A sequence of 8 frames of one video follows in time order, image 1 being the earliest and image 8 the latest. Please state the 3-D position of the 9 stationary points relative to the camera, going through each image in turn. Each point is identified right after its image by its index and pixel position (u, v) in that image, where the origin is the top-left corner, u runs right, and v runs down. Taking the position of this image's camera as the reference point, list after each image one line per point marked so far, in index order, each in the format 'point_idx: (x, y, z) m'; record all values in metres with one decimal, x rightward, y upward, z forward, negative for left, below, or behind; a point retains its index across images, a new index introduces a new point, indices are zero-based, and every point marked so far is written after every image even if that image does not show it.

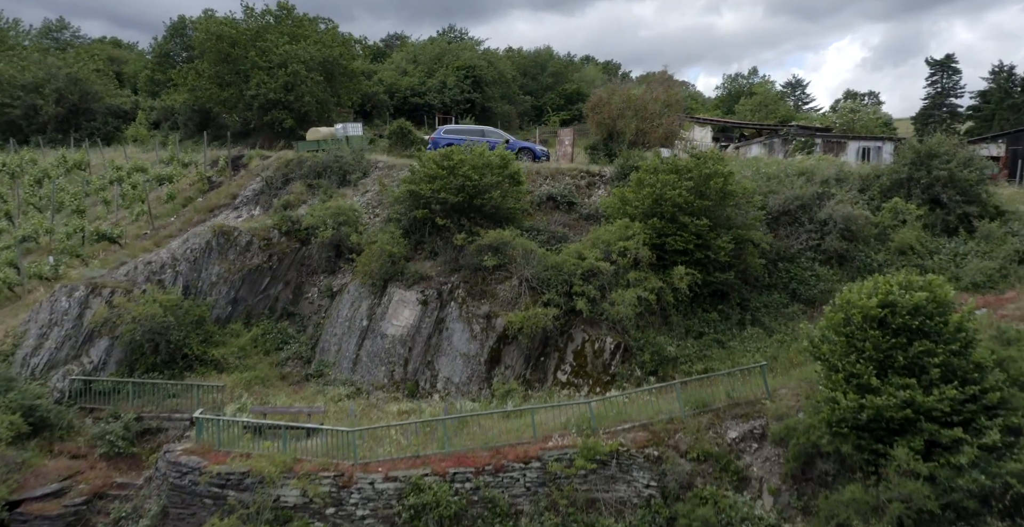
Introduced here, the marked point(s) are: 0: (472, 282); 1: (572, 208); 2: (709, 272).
0: (-1.0, -0.4, +15.2) m
1: (+1.6, +1.6, +18.3) m
2: (+4.9, -0.2, +16.0) m
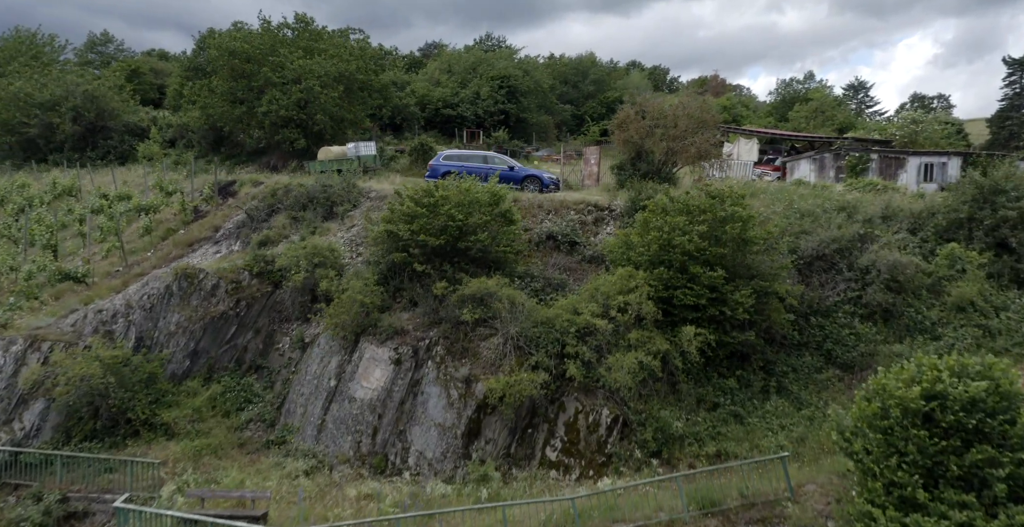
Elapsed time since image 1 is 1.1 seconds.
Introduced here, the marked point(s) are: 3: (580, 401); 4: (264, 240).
0: (-1.3, -1.6, +13.5) m
1: (+1.5, +0.4, +16.4) m
2: (+4.6, -1.5, +13.8) m
3: (+1.4, -2.7, +12.7) m
4: (-6.4, +0.6, +16.4) m
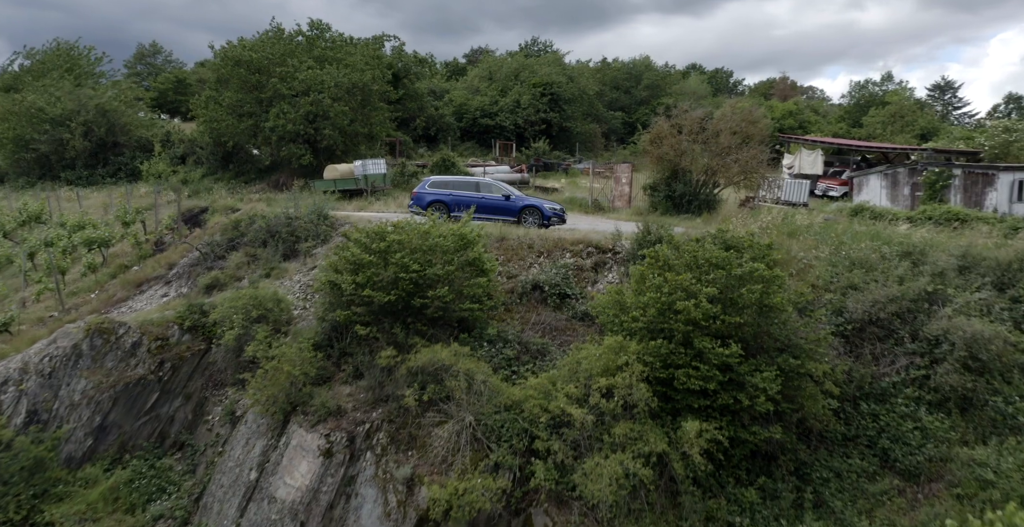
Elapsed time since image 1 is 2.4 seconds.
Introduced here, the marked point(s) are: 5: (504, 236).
0: (-2.0, -2.7, +10.9) m
1: (+1.1, -0.9, +13.6) m
2: (+3.9, -2.7, +10.8) m
3: (+0.5, -3.9, +9.9) m
4: (-6.8, -0.5, +14.3) m
5: (-0.2, +0.7, +15.4) m
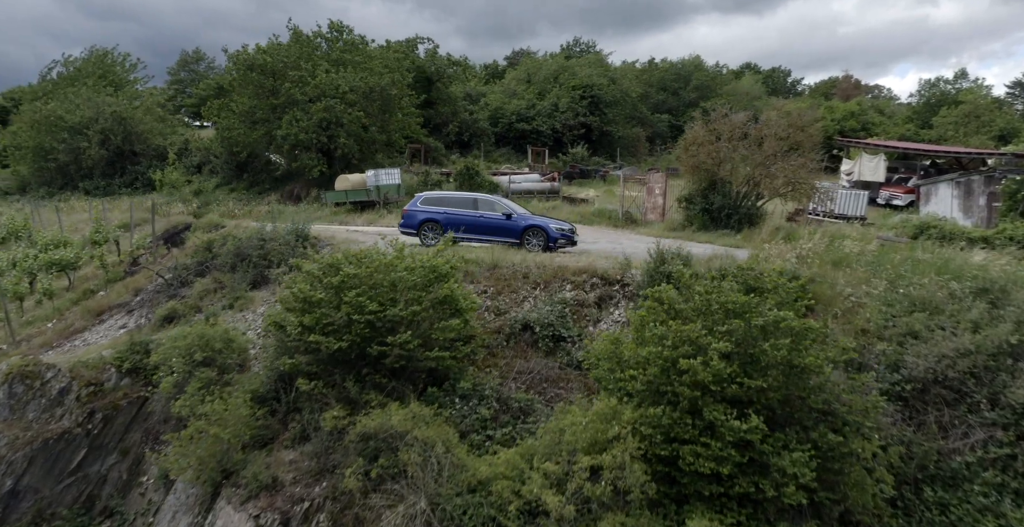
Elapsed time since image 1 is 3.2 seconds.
0: (-2.5, -3.4, +9.1) m
1: (+0.8, -1.5, +11.4) m
2: (+3.4, -3.4, +8.4) m
3: (-0.1, -4.6, +7.9) m
4: (-7.0, -1.1, +12.8) m
5: (-0.3, 0.0, +13.4) m
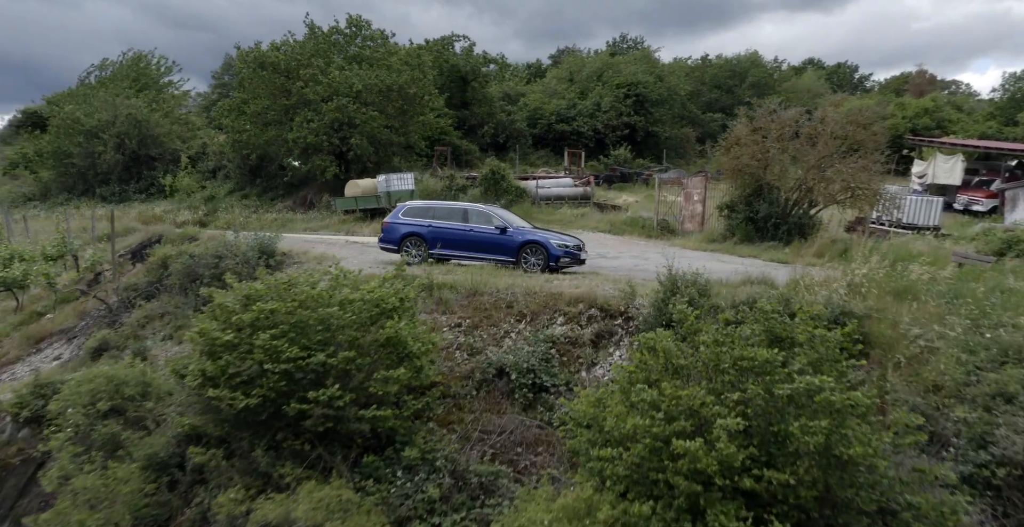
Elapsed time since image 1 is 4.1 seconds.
0: (-3.1, -3.8, +7.1) m
1: (+0.3, -2.0, +9.2) m
2: (+2.6, -3.9, +5.9) m
3: (-0.8, -5.0, +5.7) m
4: (-7.3, -1.5, +11.2) m
5: (-0.6, -0.5, +11.2) m
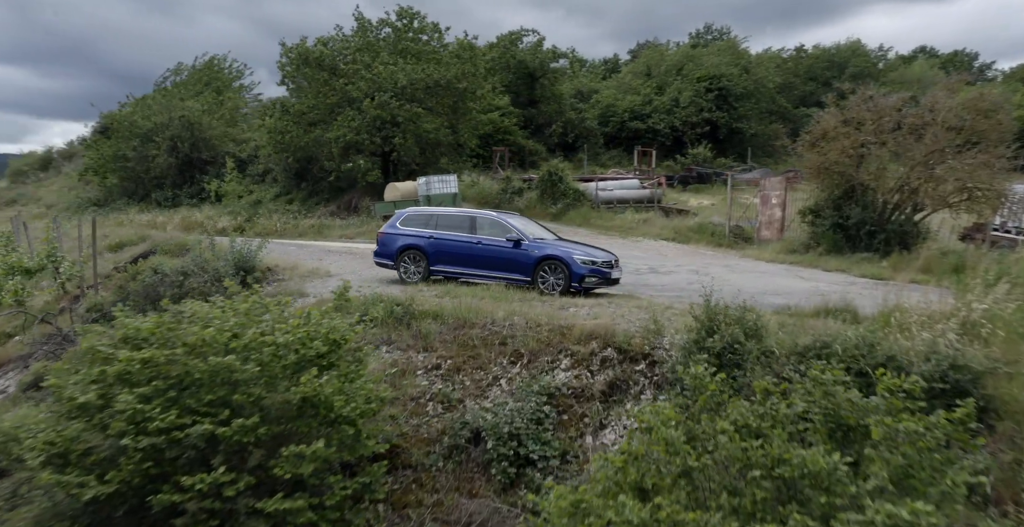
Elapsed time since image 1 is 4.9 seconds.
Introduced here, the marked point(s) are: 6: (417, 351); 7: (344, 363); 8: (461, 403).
0: (-3.7, -4.1, +5.3) m
1: (0.0, -2.4, +6.9) m
2: (+1.9, -4.3, +3.4) m
3: (-1.6, -5.4, +3.6) m
4: (-7.3, -1.7, +9.9) m
5: (-0.6, -0.8, +9.1) m
6: (-1.3, -1.2, +8.5) m
7: (-1.8, -1.1, +6.9) m
8: (-0.7, -1.7, +7.8) m
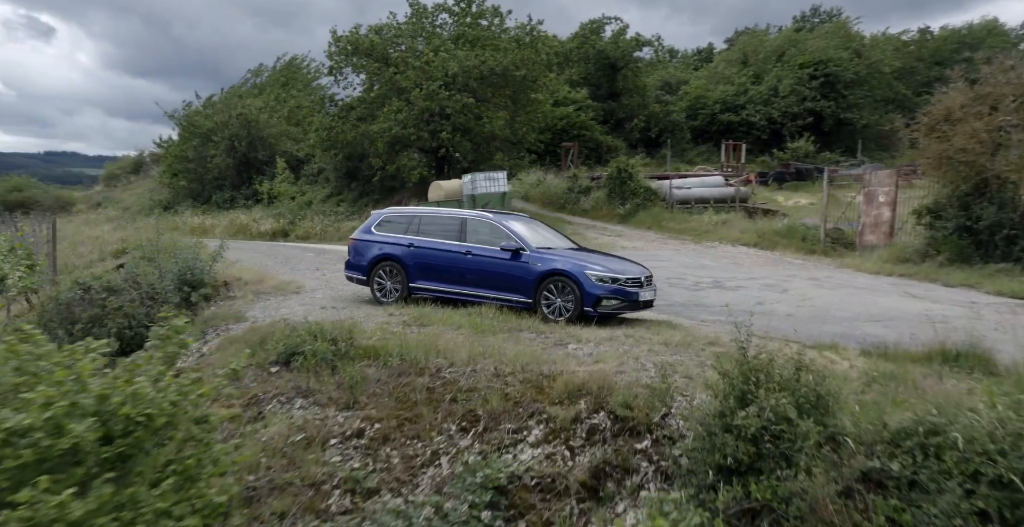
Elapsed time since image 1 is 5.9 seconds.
0: (-4.6, -4.3, +3.5) m
1: (-0.6, -2.6, +4.6) m
2: (+0.6, -4.5, +0.9) m
3: (-2.8, -5.6, +1.5) m
4: (-7.4, -1.9, +8.6) m
5: (-1.0, -1.0, +6.8) m
6: (-1.7, -1.4, +6.3) m
7: (-2.4, -1.3, +4.8) m
8: (-1.2, -2.0, +5.5) m
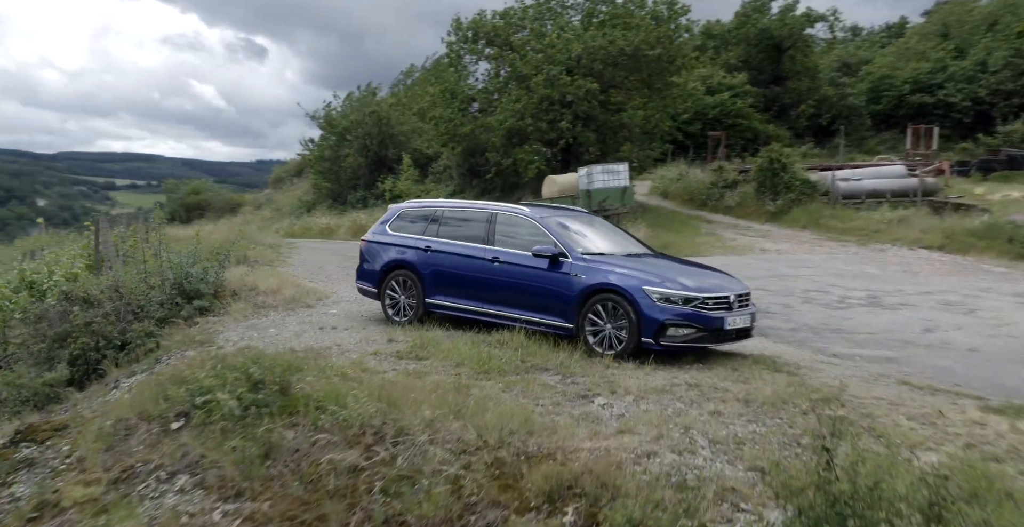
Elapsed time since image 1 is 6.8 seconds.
0: (-5.4, -4.4, +2.7) m
1: (-1.3, -2.8, +2.8) m
2: (-1.0, -4.7, -1.1) m
3: (-4.1, -5.7, +0.4) m
4: (-6.9, -2.0, +8.4) m
5: (-1.0, -1.2, +5.0) m
6: (-1.9, -1.5, +4.7) m
7: (-2.9, -1.4, +3.5) m
8: (-1.6, -2.1, +3.8) m
